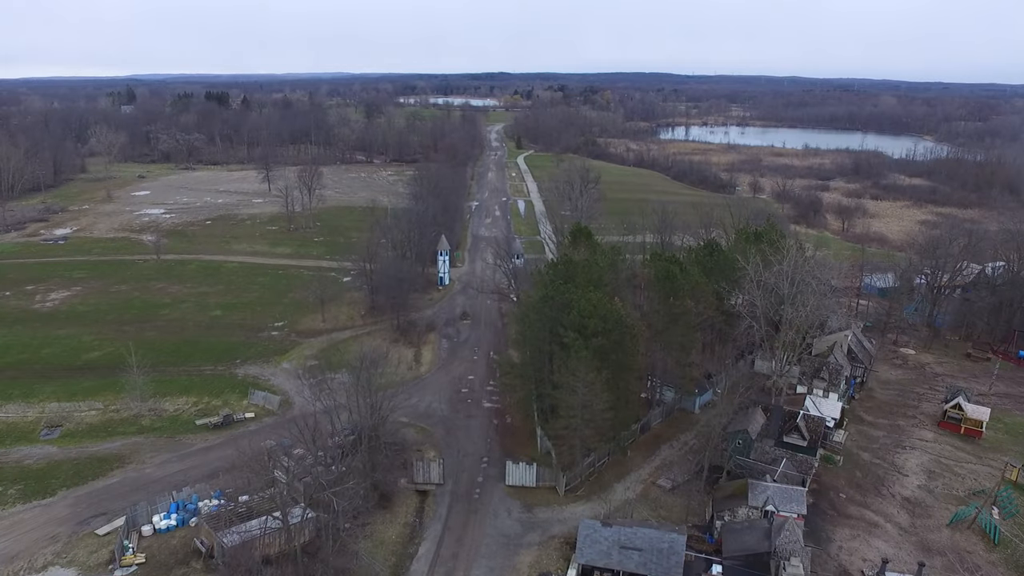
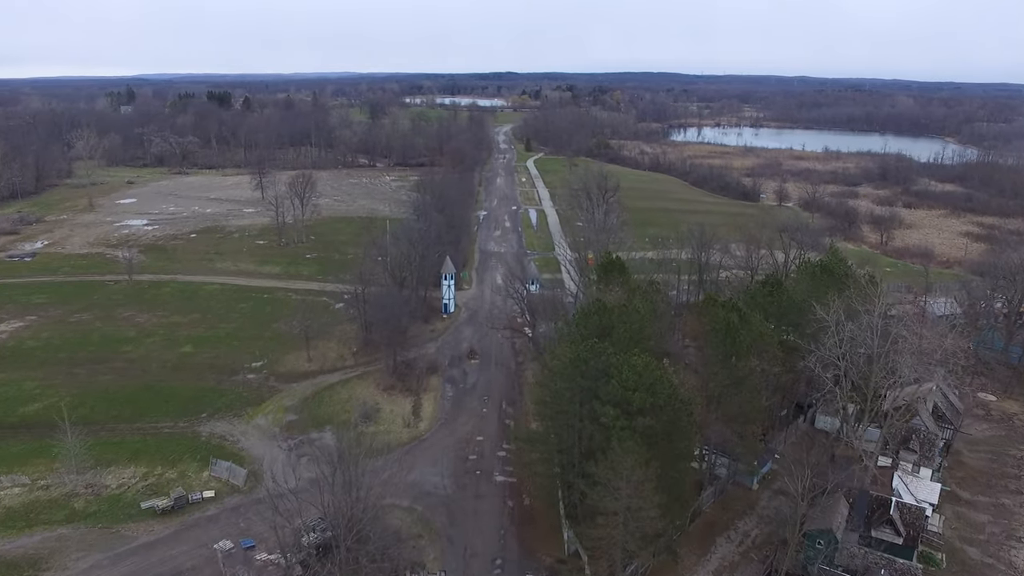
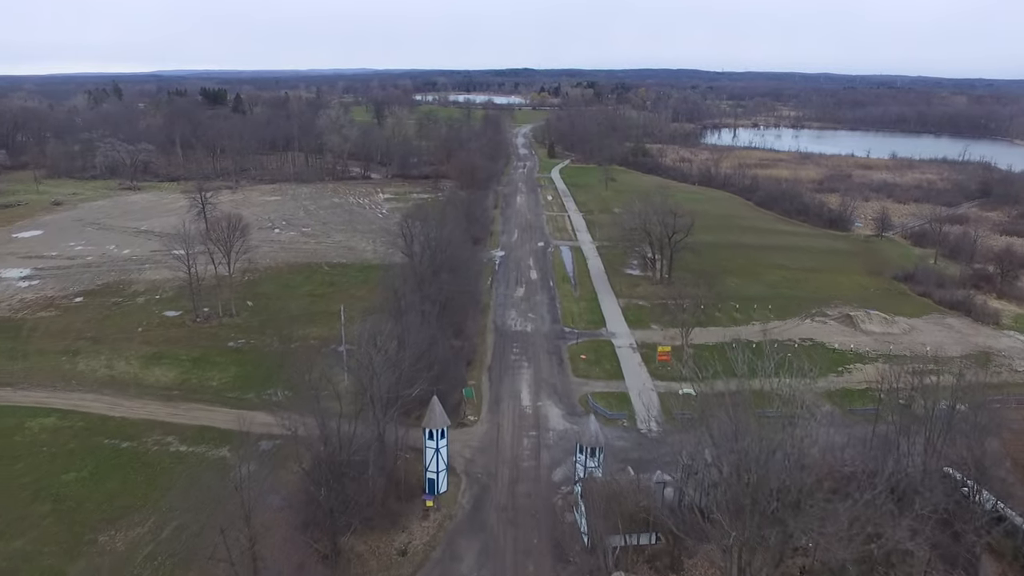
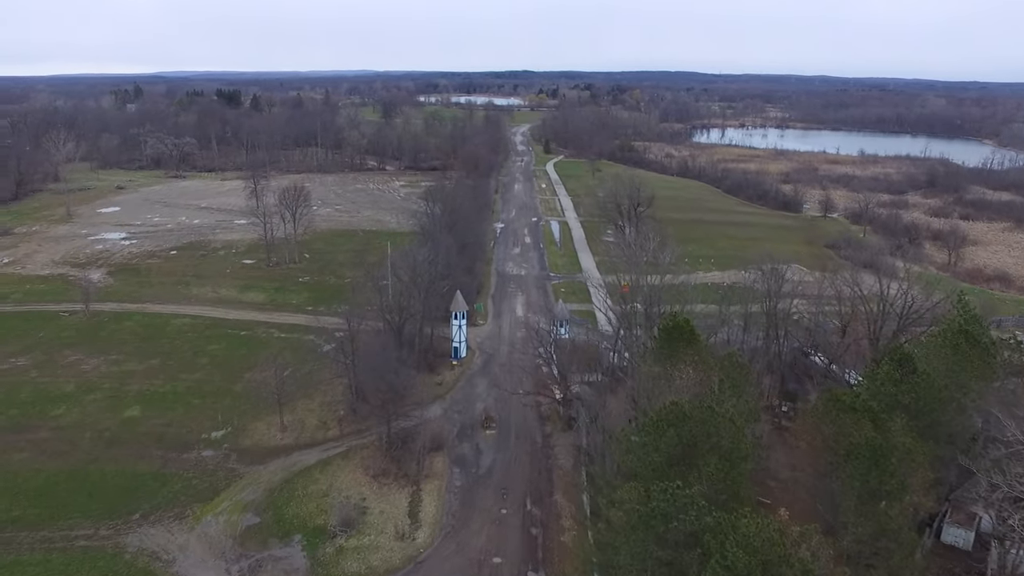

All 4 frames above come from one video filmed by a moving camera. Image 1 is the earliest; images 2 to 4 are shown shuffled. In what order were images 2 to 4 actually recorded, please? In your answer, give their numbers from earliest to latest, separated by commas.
2, 4, 3
